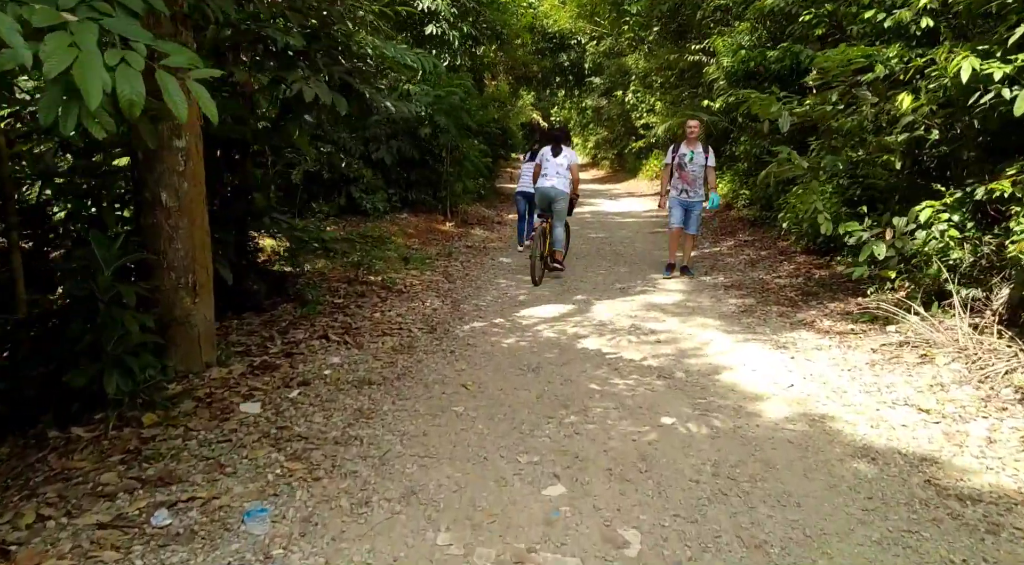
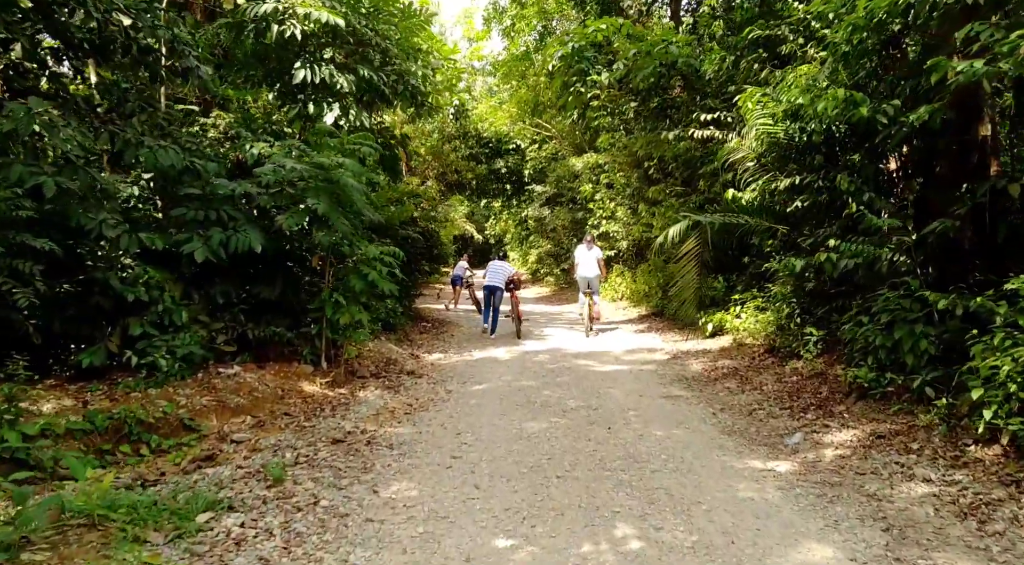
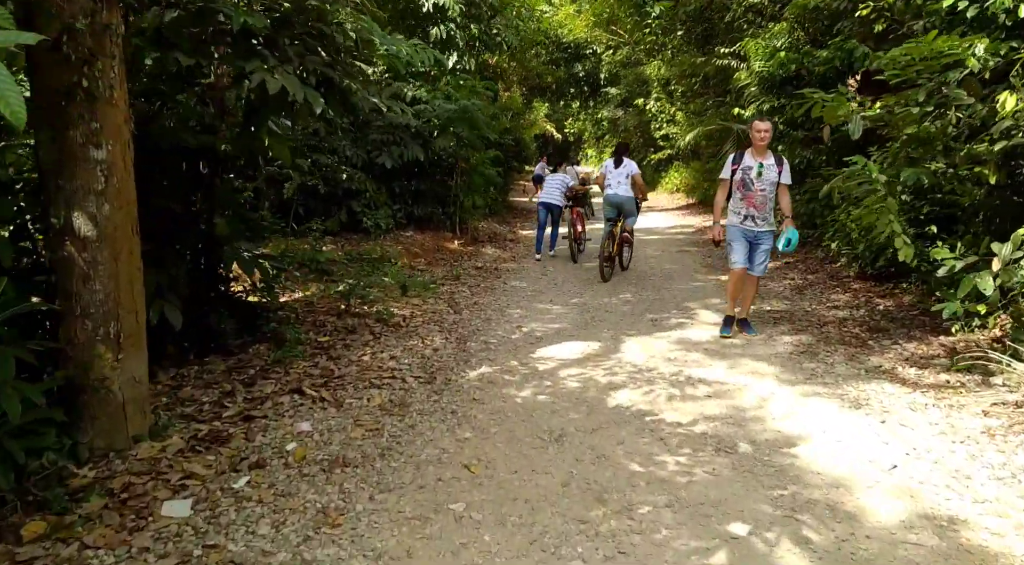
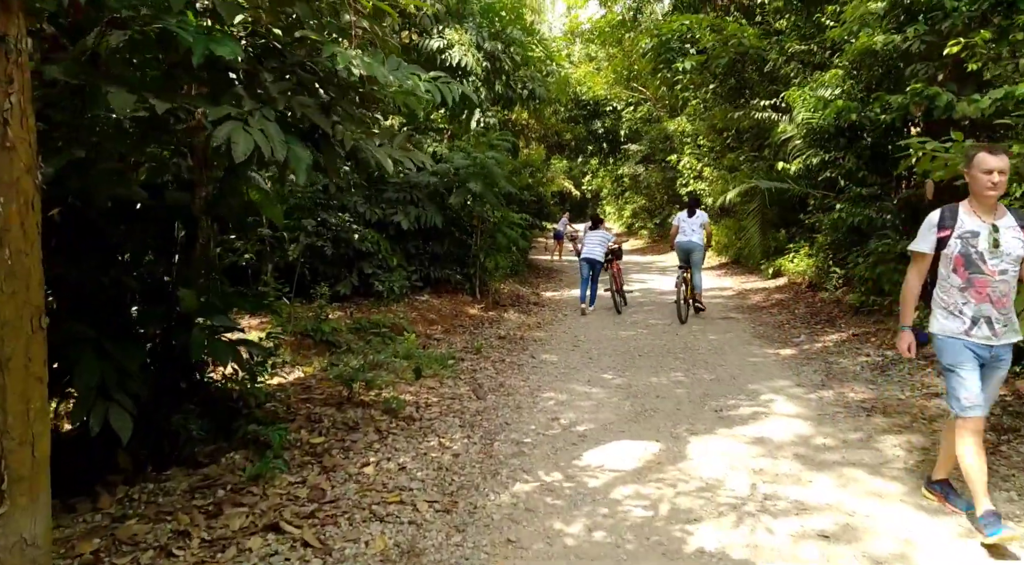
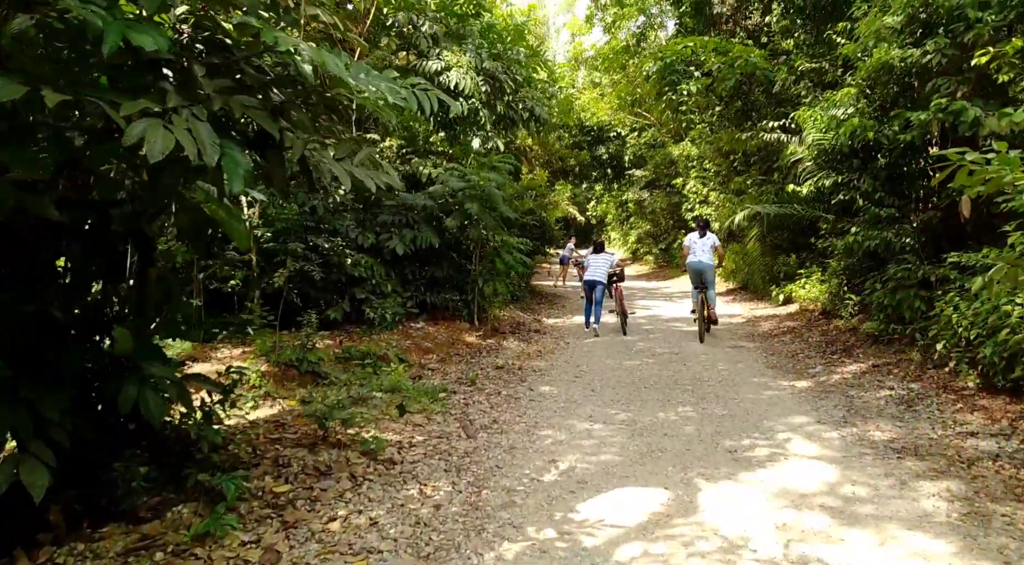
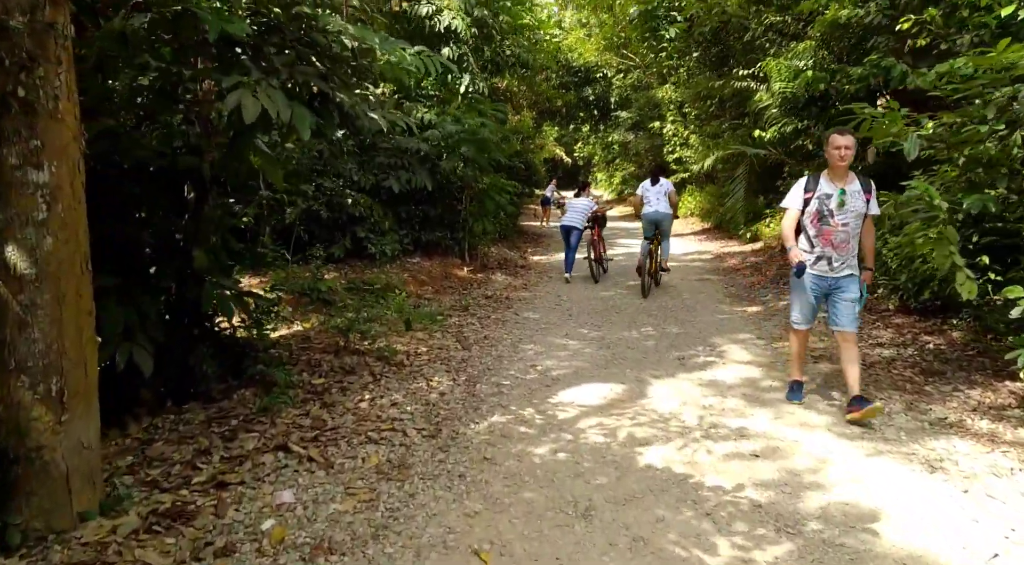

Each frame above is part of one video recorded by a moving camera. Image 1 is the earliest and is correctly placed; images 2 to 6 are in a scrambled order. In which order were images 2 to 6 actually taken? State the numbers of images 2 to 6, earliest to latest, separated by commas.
3, 6, 4, 5, 2
